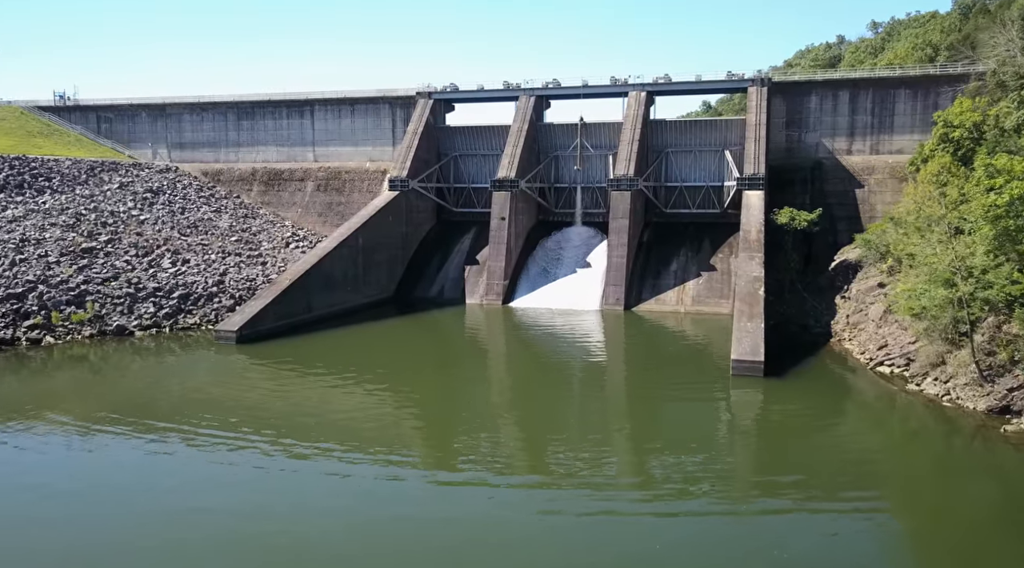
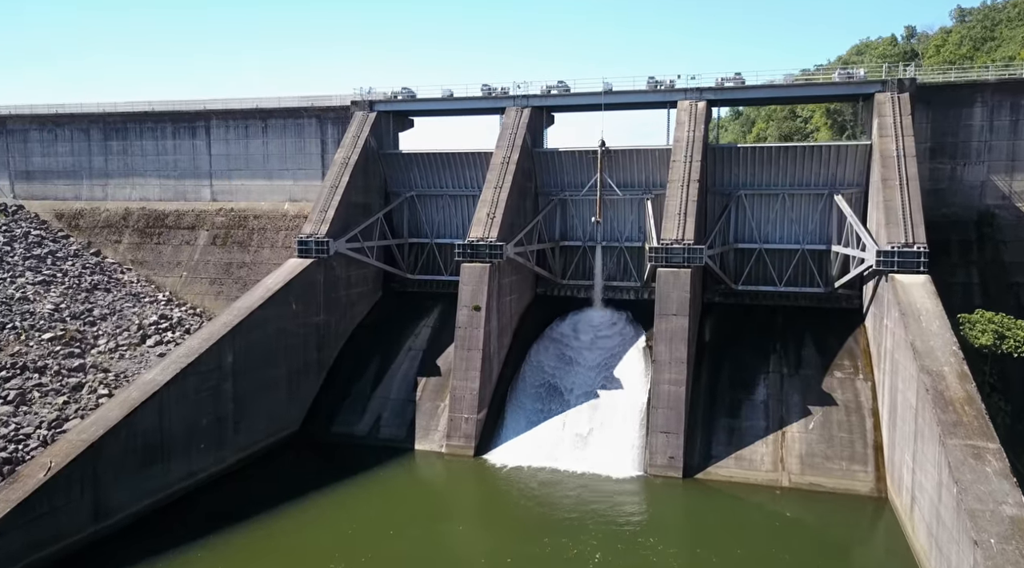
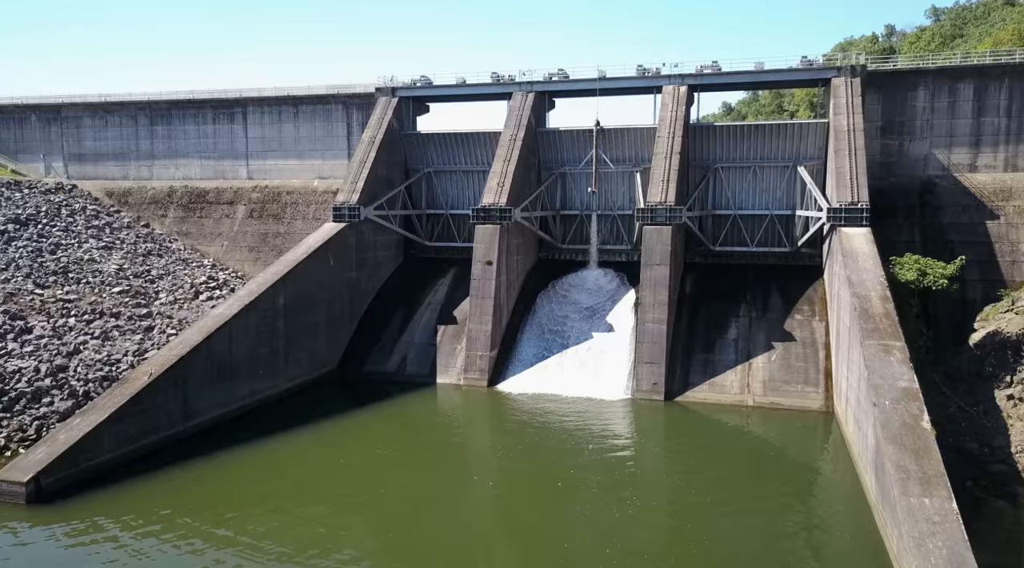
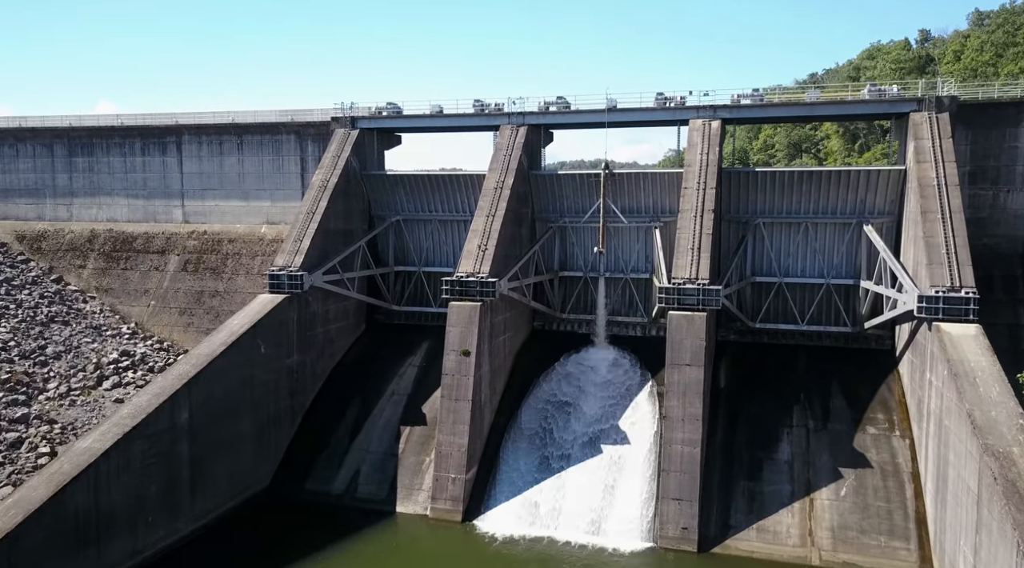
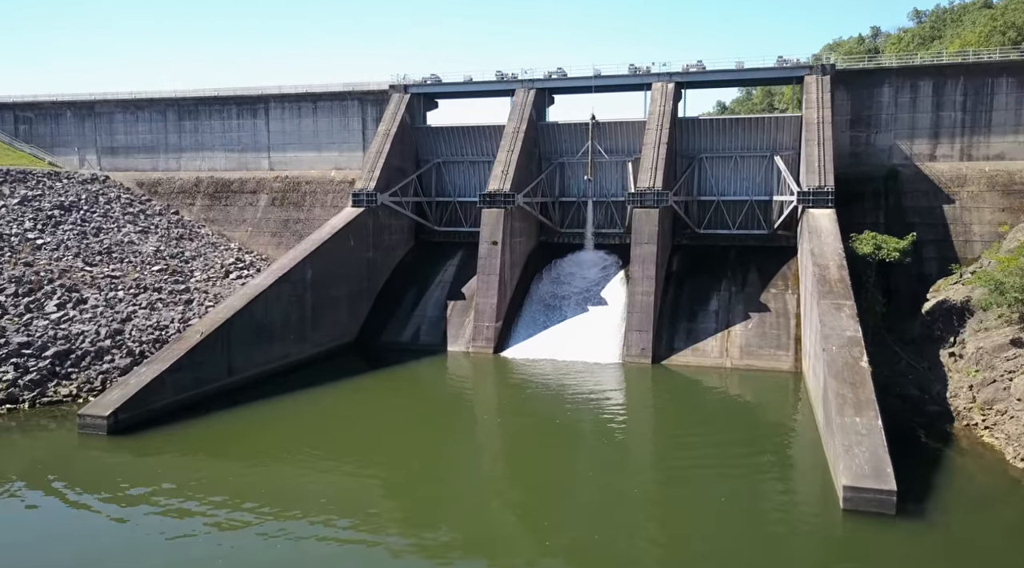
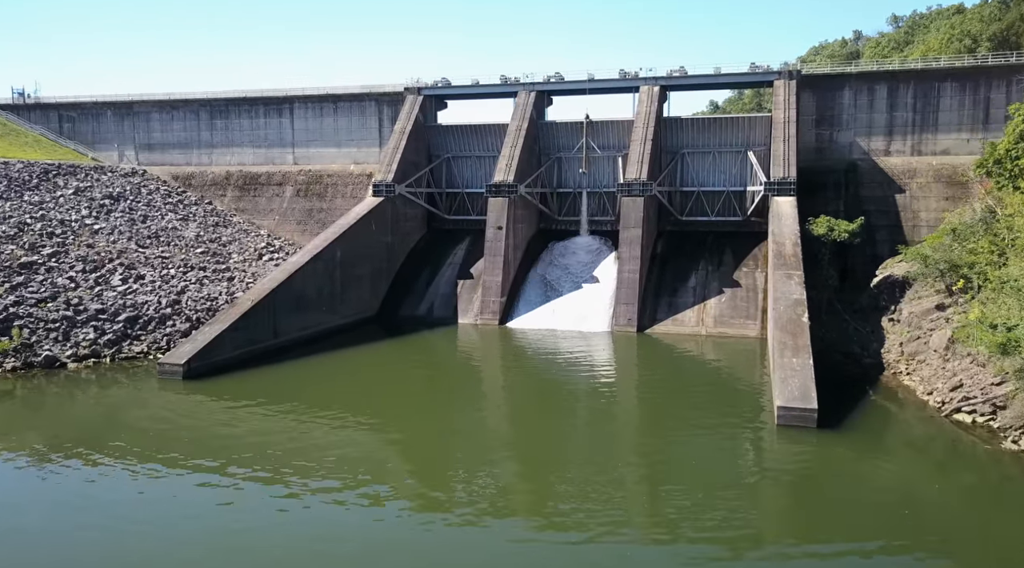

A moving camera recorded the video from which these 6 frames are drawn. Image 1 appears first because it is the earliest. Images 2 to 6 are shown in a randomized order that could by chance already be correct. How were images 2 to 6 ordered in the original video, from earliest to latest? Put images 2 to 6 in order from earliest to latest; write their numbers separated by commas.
6, 5, 3, 2, 4
